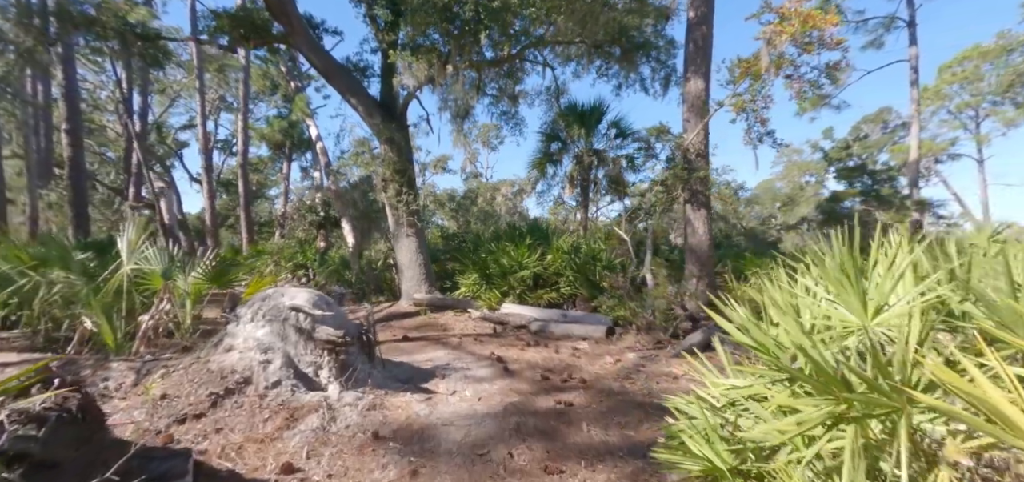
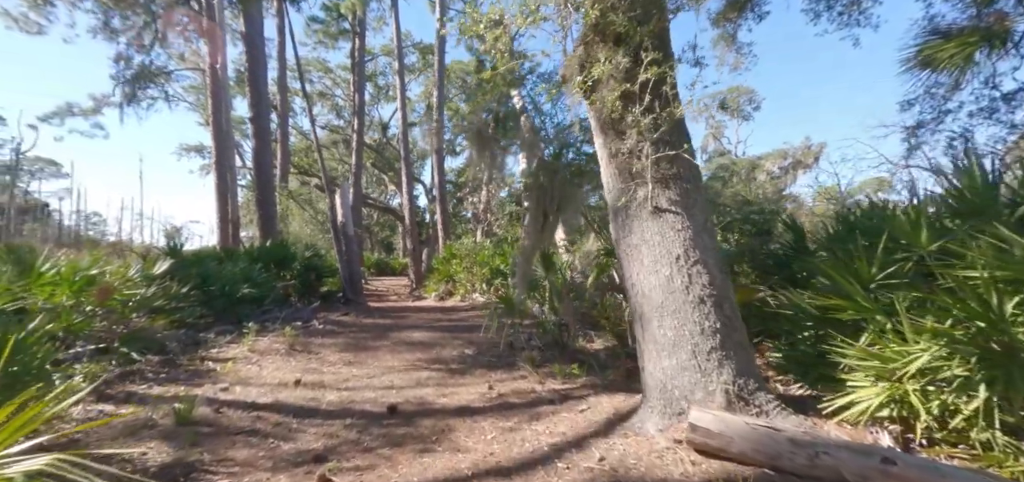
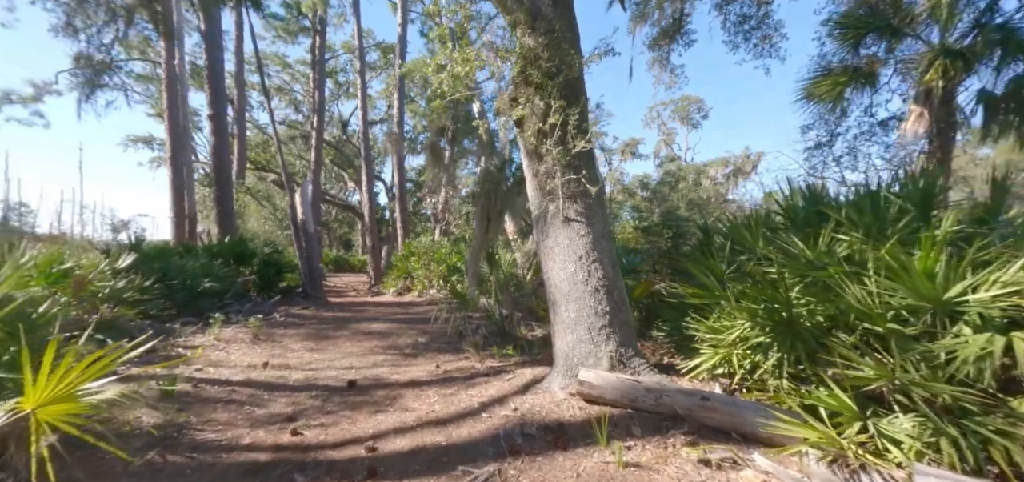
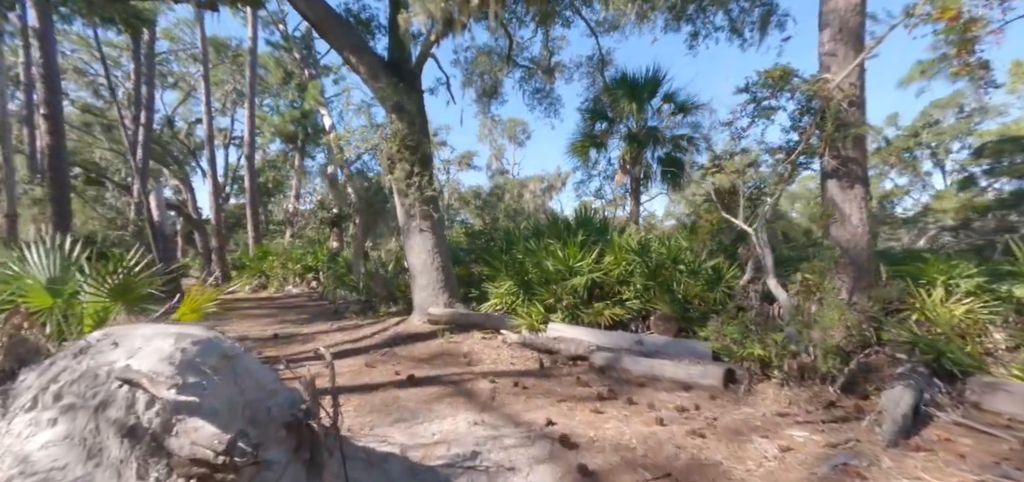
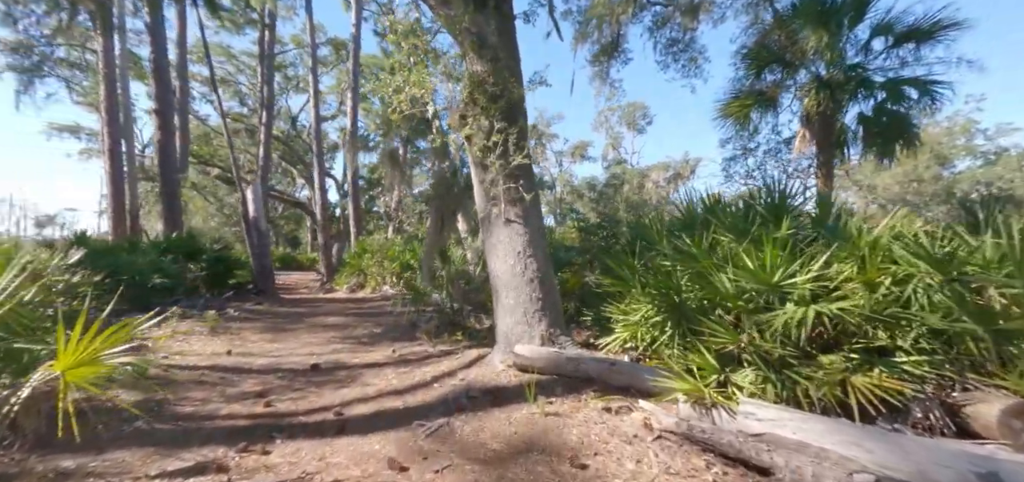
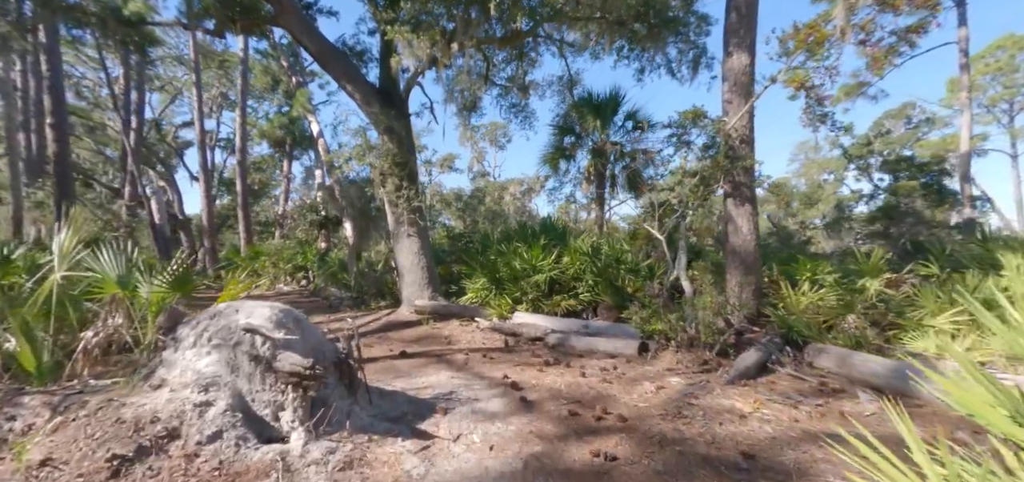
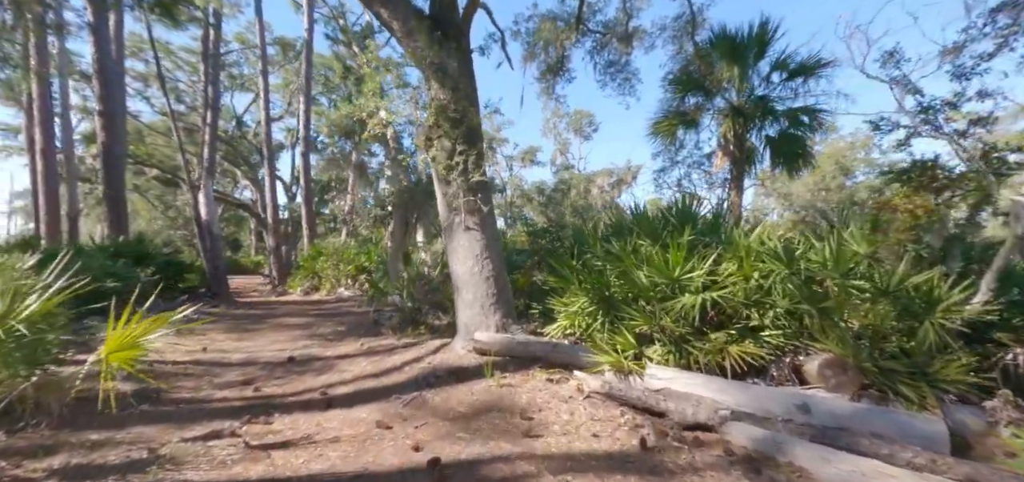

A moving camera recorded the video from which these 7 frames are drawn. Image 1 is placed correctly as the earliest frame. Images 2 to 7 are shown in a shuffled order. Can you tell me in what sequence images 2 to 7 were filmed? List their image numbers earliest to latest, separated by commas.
6, 4, 7, 5, 3, 2
